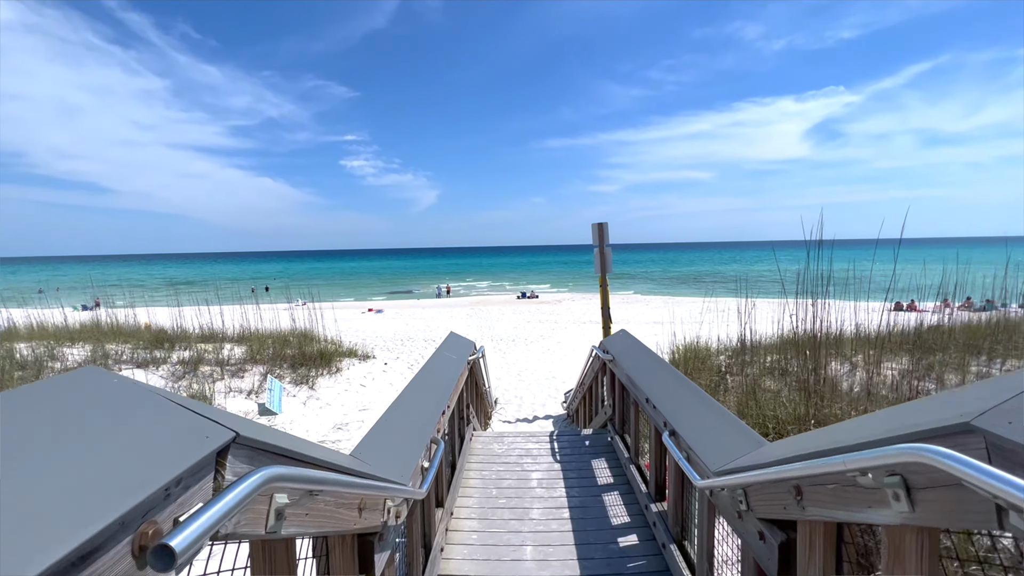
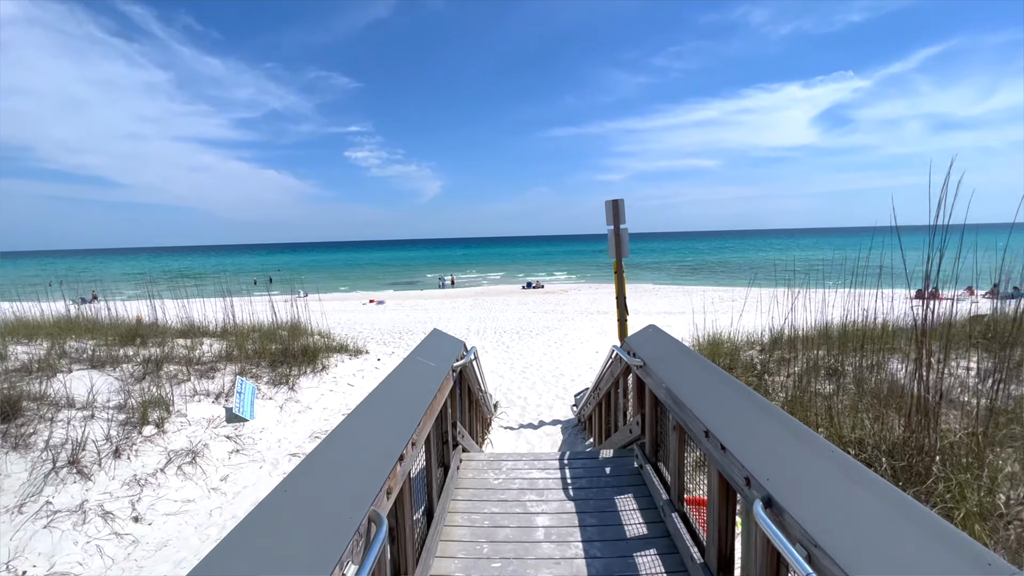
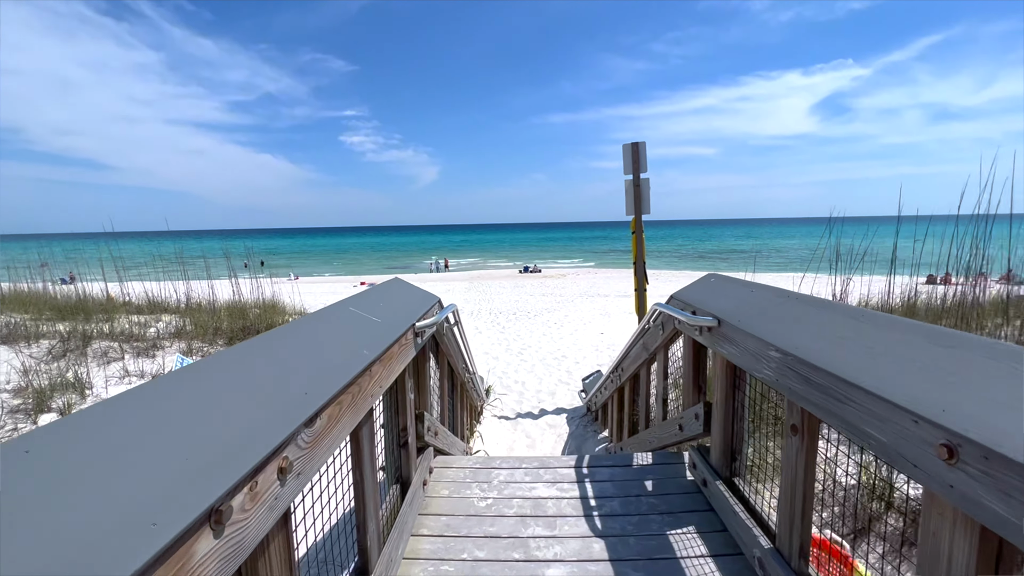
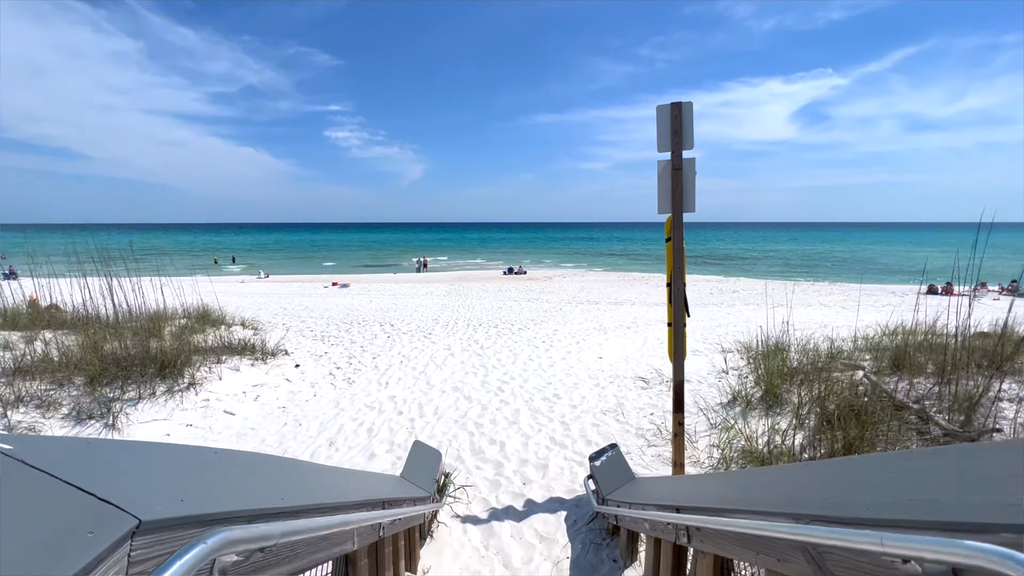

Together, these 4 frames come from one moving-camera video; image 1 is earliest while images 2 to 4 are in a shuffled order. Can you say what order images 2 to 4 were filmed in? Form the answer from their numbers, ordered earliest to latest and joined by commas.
2, 3, 4
